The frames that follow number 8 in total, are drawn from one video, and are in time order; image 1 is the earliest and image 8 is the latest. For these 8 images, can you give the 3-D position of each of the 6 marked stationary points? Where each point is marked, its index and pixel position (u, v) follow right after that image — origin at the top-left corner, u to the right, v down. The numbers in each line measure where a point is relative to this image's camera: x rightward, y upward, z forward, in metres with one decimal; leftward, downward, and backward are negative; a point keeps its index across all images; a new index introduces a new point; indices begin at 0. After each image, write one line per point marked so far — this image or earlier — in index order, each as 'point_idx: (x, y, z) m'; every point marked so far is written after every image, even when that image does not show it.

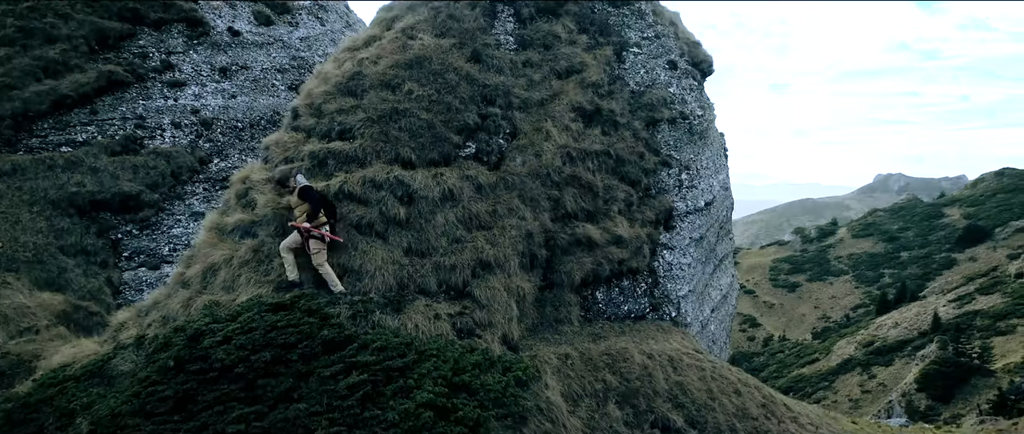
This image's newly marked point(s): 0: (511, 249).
0: (0.0, -0.6, +14.1) m
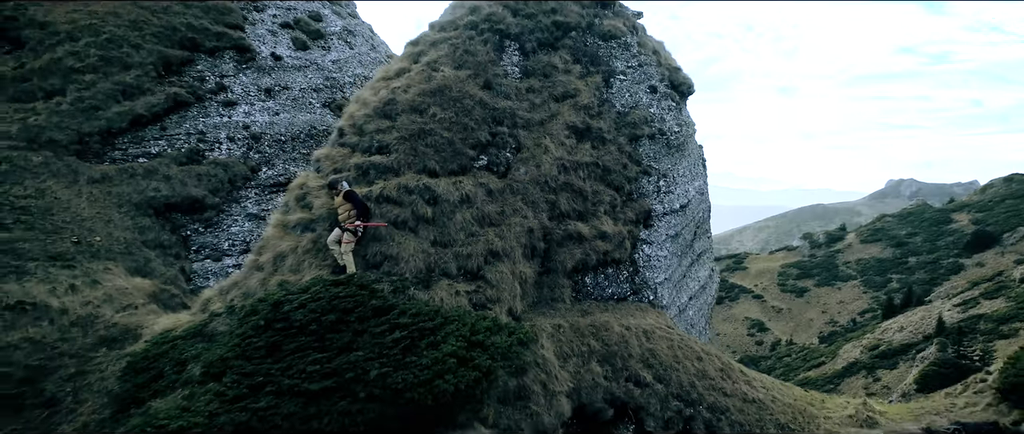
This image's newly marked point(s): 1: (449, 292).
0: (+0.1, -0.6, +17.6) m
1: (-1.3, -1.6, +15.8) m
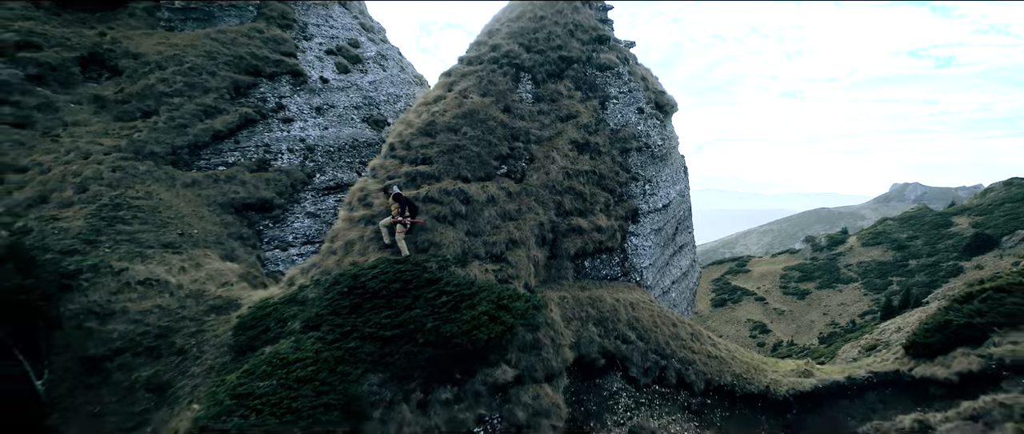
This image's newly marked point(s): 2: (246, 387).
0: (+0.6, -0.5, +22.5) m
1: (-0.9, -1.5, +20.7) m
2: (-6.0, -3.8, +16.7) m
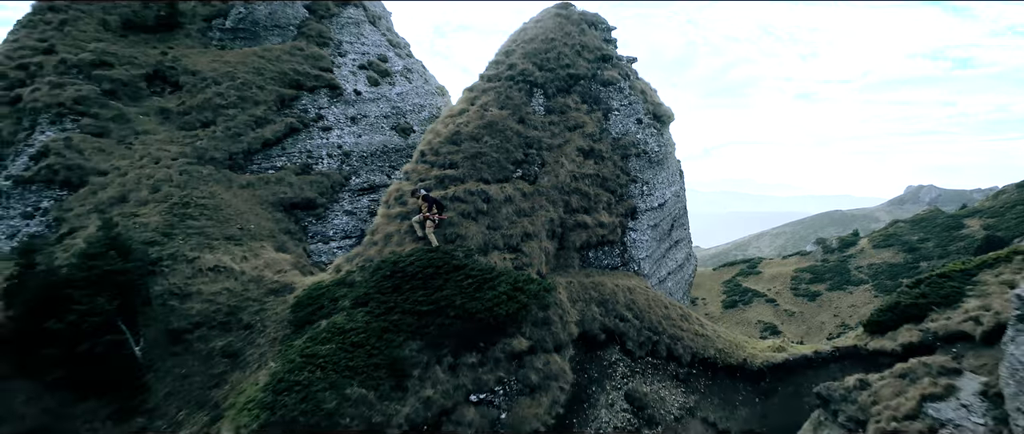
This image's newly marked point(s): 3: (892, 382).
0: (+1.1, -0.3, +26.3) m
1: (-0.4, -1.3, +24.5) m
2: (-5.6, -3.7, +20.5) m
3: (+9.8, -4.2, +19.2) m
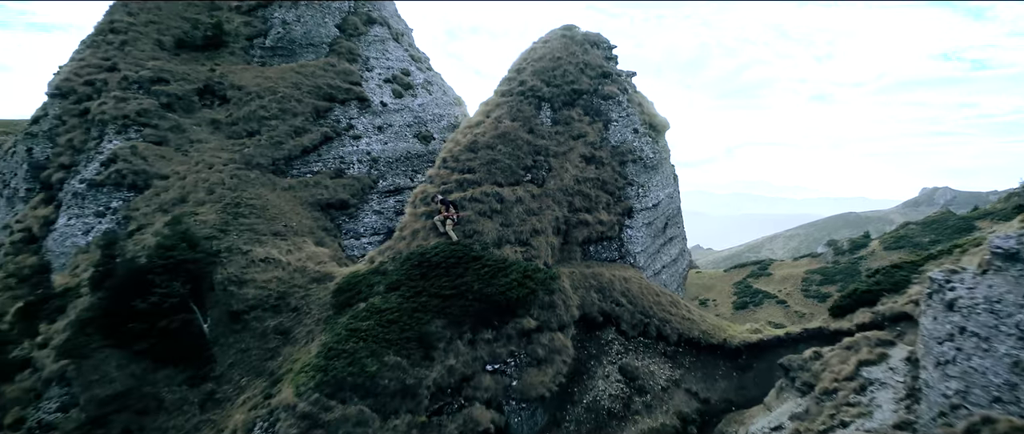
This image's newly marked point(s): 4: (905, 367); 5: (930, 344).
0: (+1.5, -0.3, +30.1) m
1: (0.0, -1.3, +28.4) m
2: (-5.2, -3.6, +24.5) m
3: (+10.1, -4.2, +22.9) m
4: (+10.4, -4.0, +19.7) m
5: (+10.3, -3.1, +18.4) m
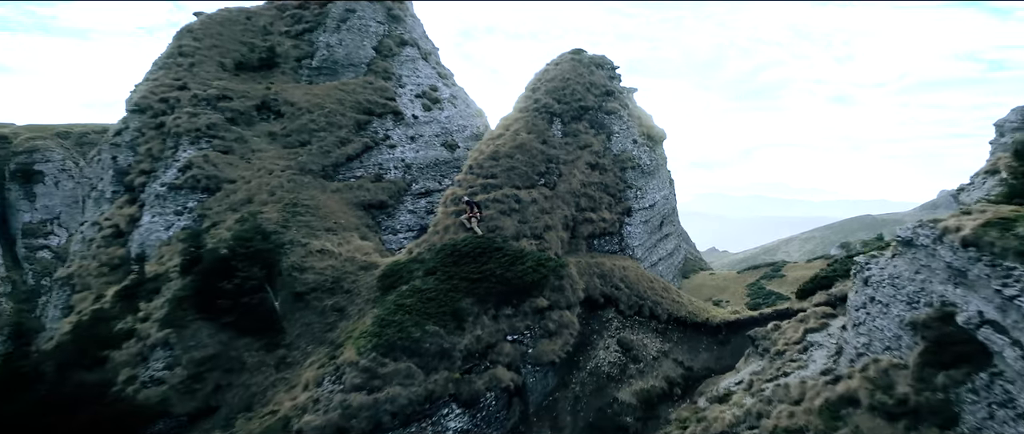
0: (+2.3, -0.2, +35.7) m
1: (+0.7, -1.2, +34.0) m
2: (-4.6, -3.5, +30.2) m
3: (+10.7, -4.1, +28.3) m
4: (+11.0, -3.9, +25.1) m
5: (+10.9, -3.0, +23.7) m
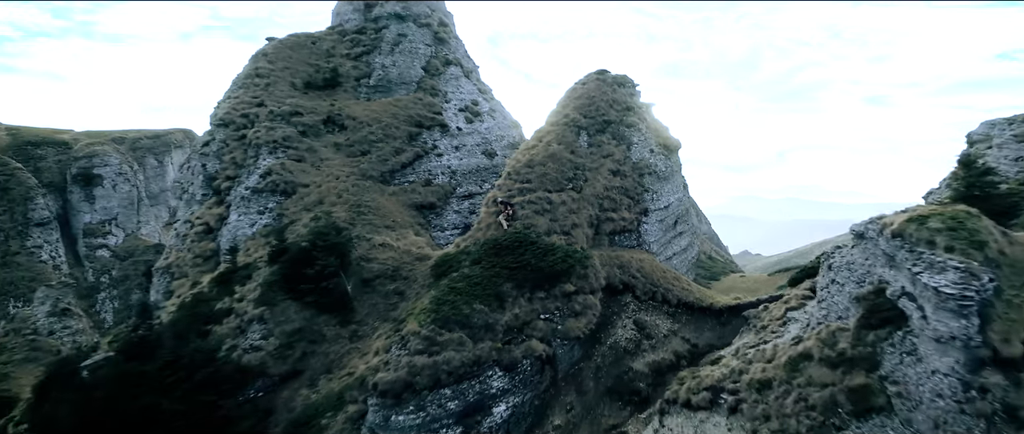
0: (+4.1, -0.2, +41.7) m
1: (+2.4, -1.1, +40.1) m
2: (-3.0, -3.4, +36.5) m
3: (+12.2, -4.0, +33.9) m
4: (+12.3, -3.8, +30.7) m
5: (+12.2, -3.0, +29.4) m
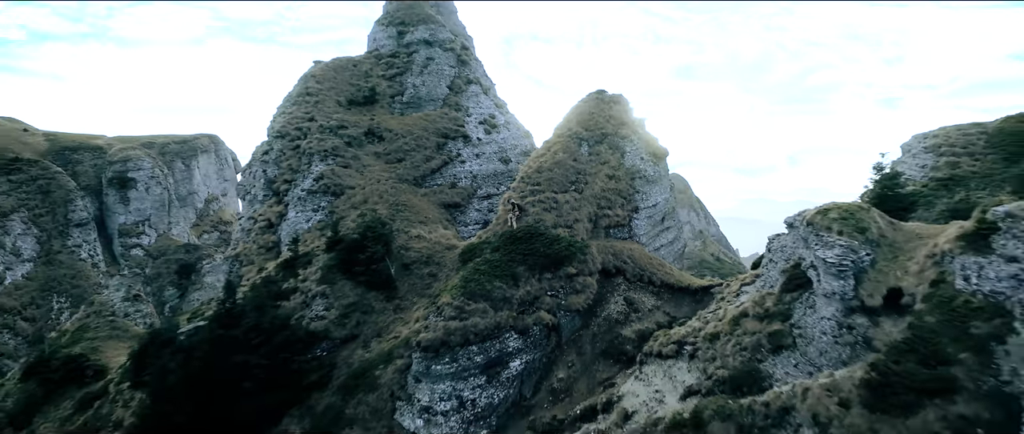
0: (+4.9, +0.1, +50.5) m
1: (+3.3, -0.9, +48.9) m
2: (-2.2, -3.2, +45.4) m
3: (+13.0, -3.8, +42.6) m
4: (+13.0, -3.5, +39.4) m
5: (+12.8, -2.7, +38.1) m
